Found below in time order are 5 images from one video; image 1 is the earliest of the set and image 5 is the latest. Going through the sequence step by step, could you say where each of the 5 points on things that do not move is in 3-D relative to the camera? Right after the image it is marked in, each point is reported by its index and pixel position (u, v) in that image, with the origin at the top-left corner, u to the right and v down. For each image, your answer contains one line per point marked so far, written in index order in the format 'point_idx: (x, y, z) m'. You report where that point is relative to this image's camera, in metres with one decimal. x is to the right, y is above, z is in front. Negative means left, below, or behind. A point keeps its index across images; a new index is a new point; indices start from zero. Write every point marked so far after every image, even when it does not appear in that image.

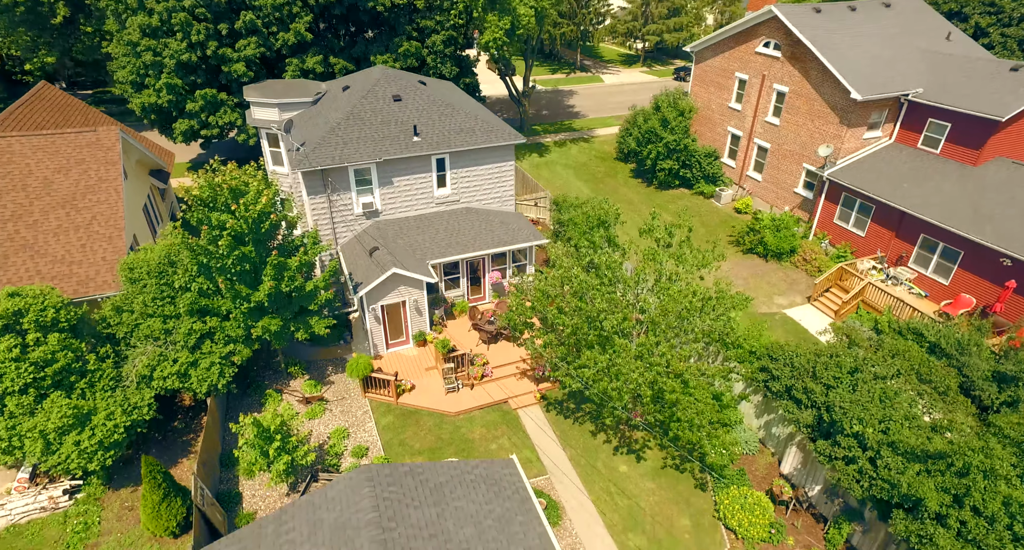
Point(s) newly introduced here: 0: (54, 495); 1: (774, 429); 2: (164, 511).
0: (-12.6, -6.1, +15.4) m
1: (+8.0, -4.8, +17.2) m
2: (-8.9, -6.1, +14.4) m
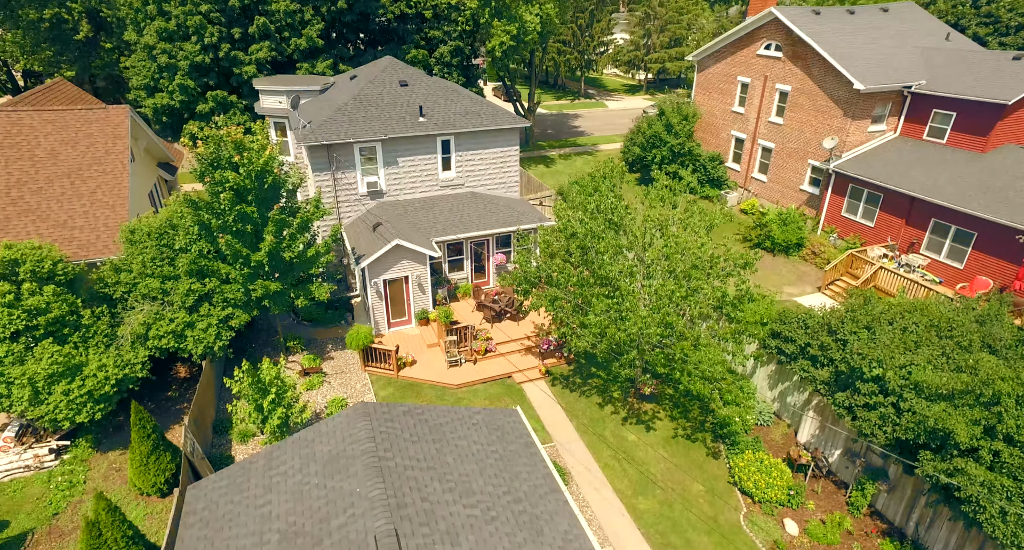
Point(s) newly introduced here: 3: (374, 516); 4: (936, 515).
0: (-12.5, -4.8, +14.8) m
1: (+8.2, -3.6, +16.5) m
2: (-8.8, -4.7, +13.8) m
3: (-2.3, -4.0, +9.4) m
4: (+9.3, -5.3, +12.3) m
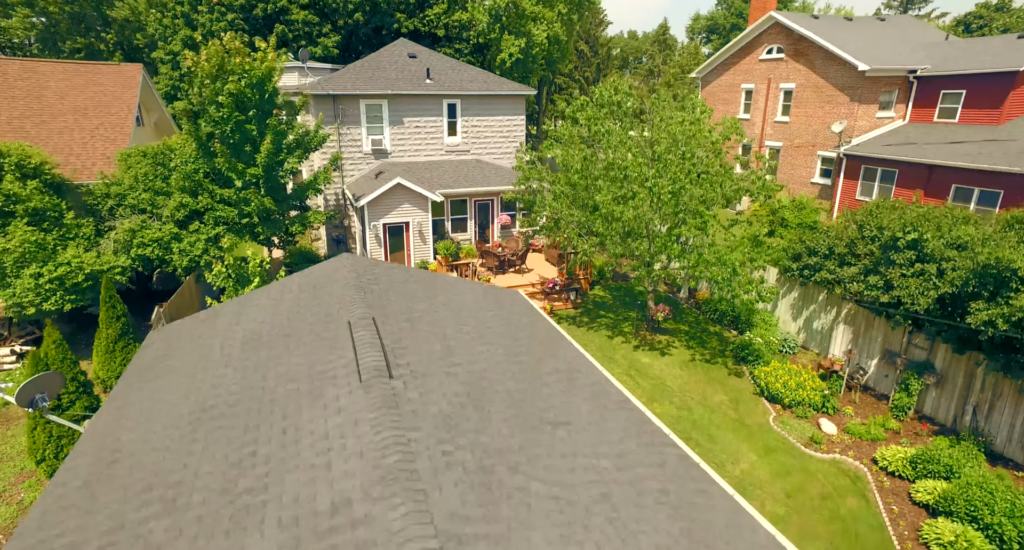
0: (-12.5, -2.0, +13.7) m
1: (+8.2, -1.3, +15.2) m
2: (-8.9, -1.8, +12.6) m
3: (-2.3, -0.5, +8.2) m
4: (+9.3, -2.3, +10.7) m
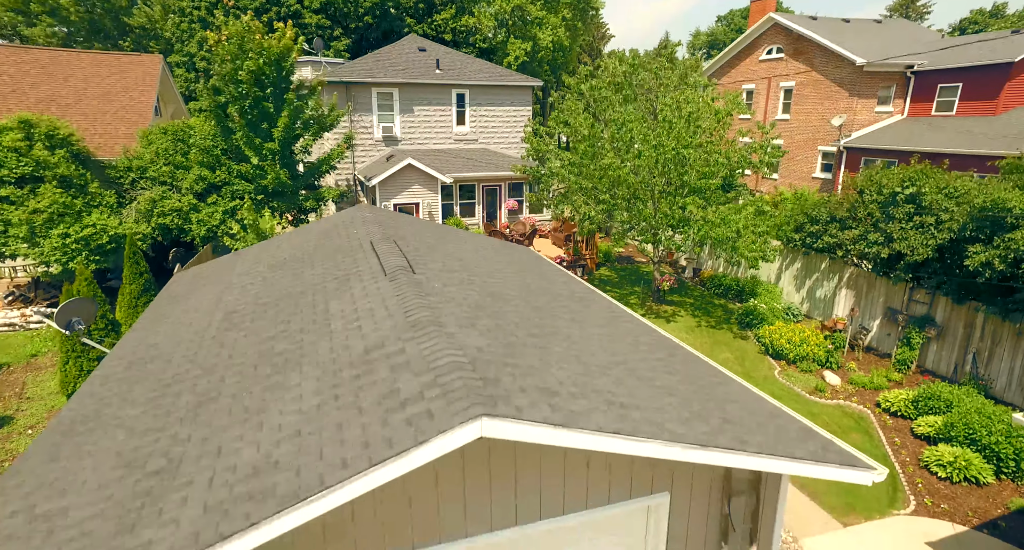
0: (-12.2, -1.0, +14.1) m
1: (+8.4, -0.4, +15.5) m
2: (-8.6, -0.8, +13.0) m
3: (-2.1, +0.6, +8.6) m
4: (+9.5, -1.3, +11.0) m
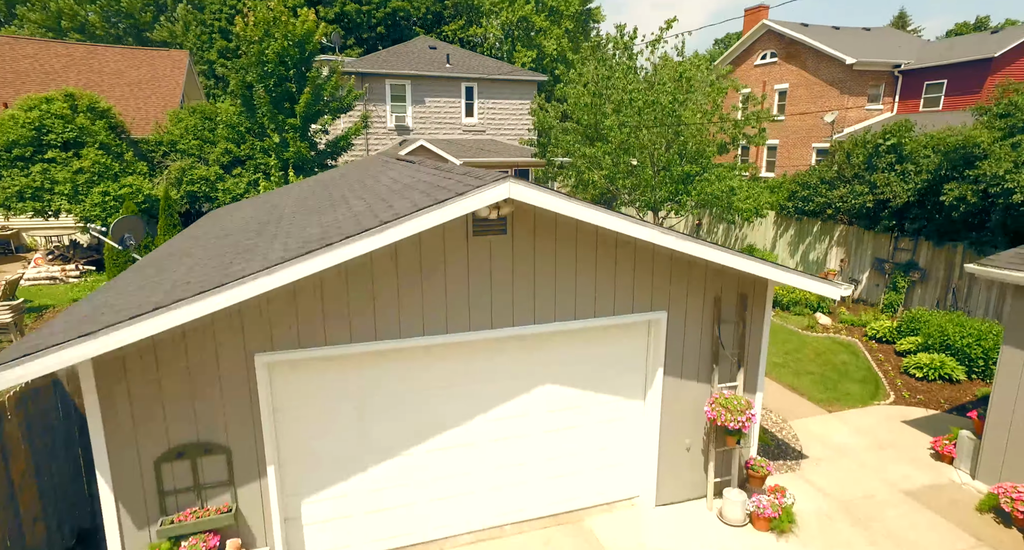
0: (-12.0, +0.1, +15.0) m
1: (+8.7, +0.7, +16.3) m
2: (-8.4, +0.4, +13.9) m
3: (-1.9, +2.0, +9.6) m
4: (+9.7, 0.0, +11.8) m
